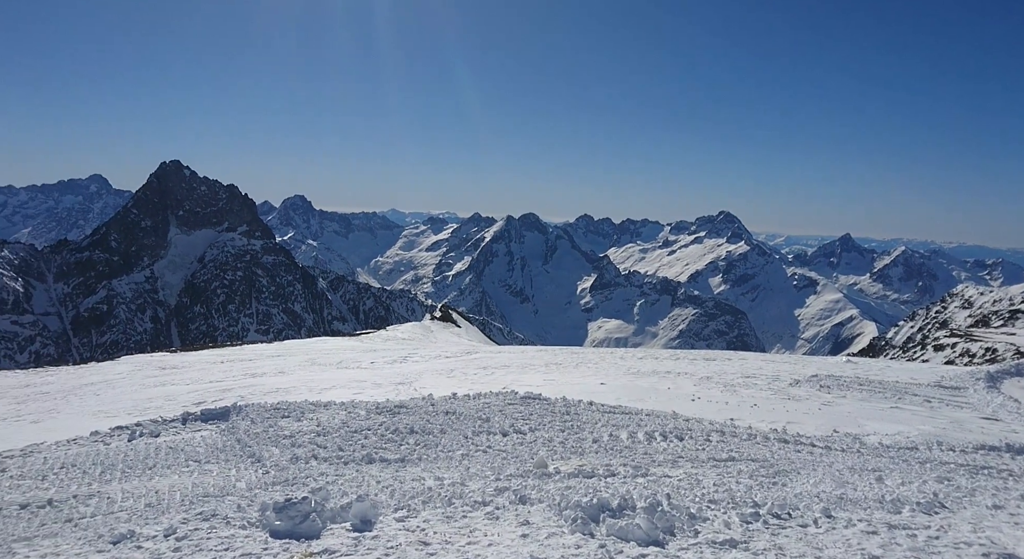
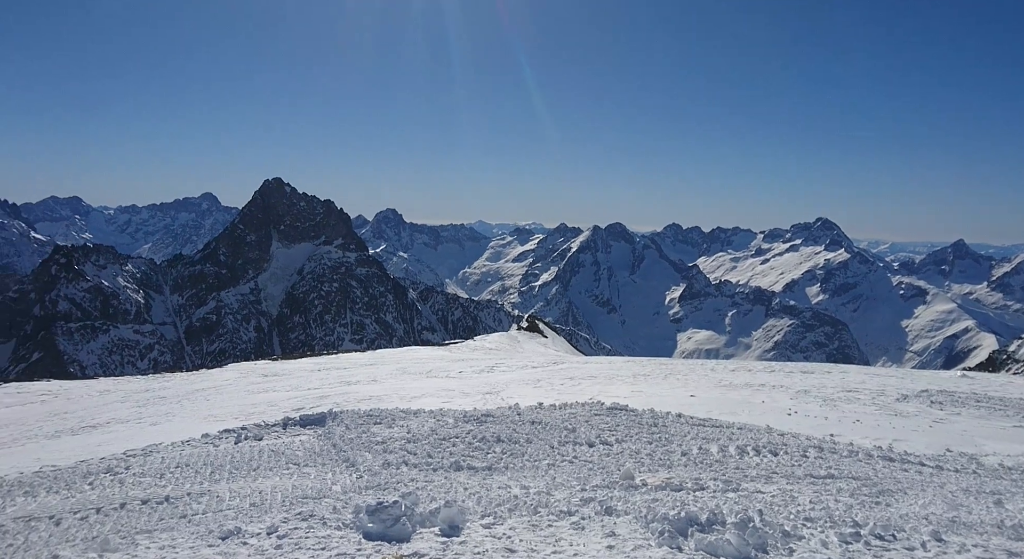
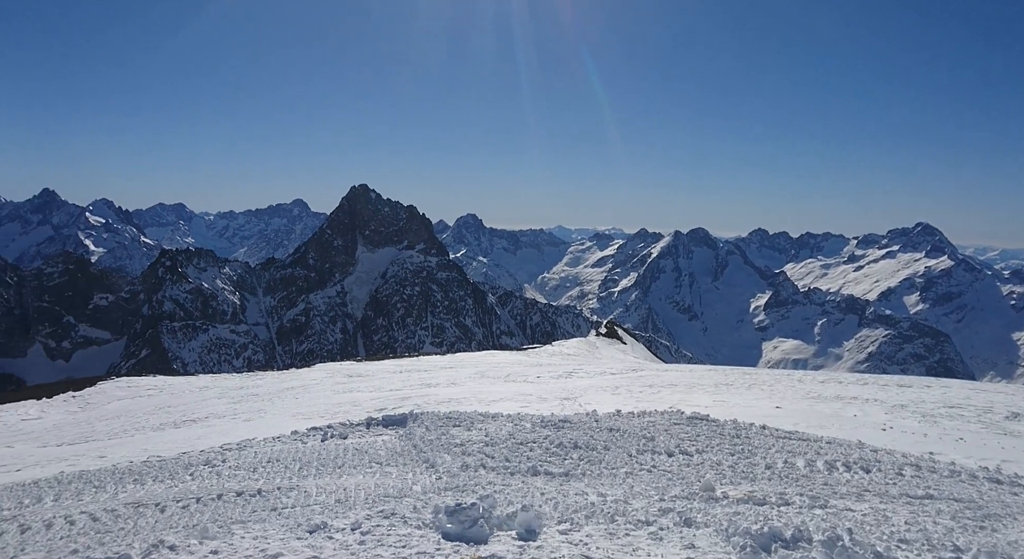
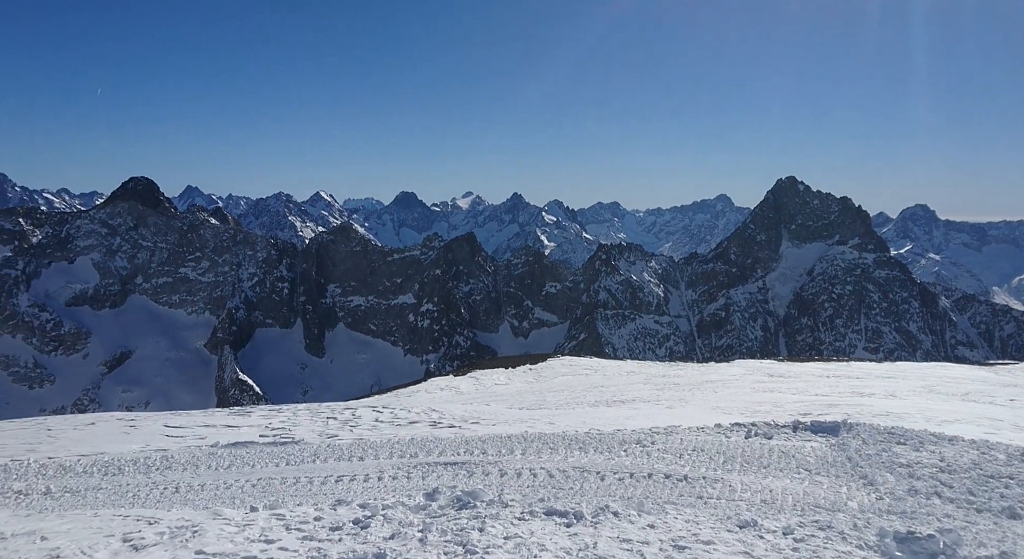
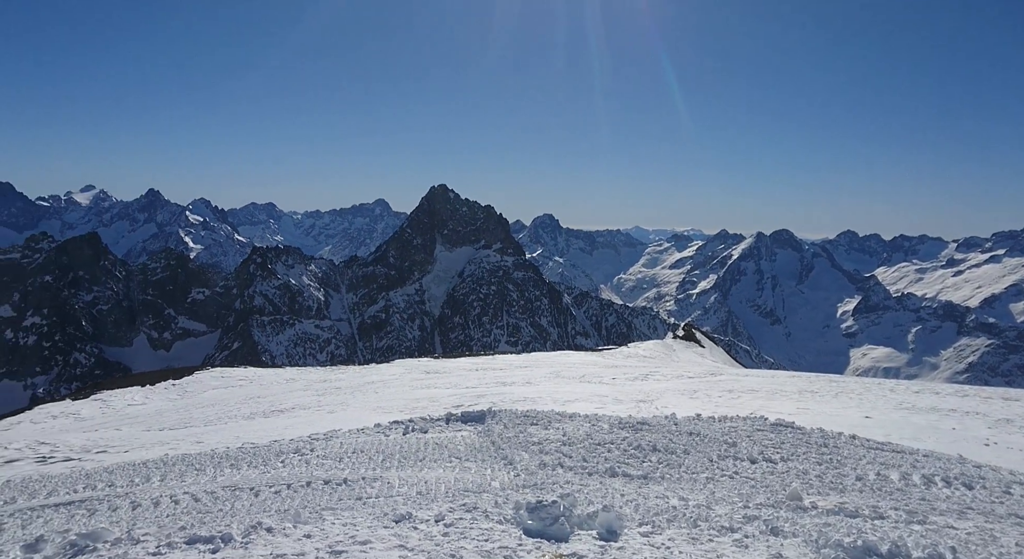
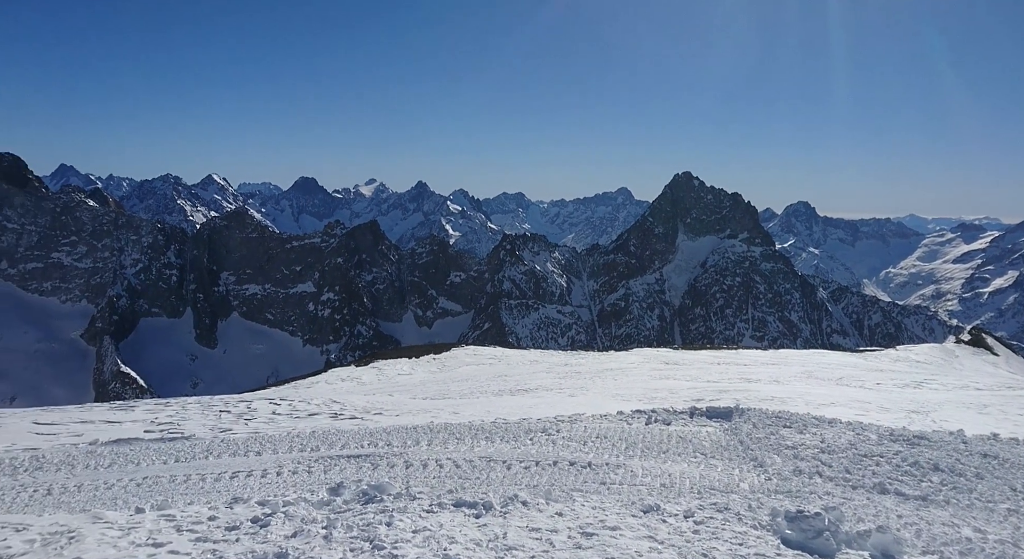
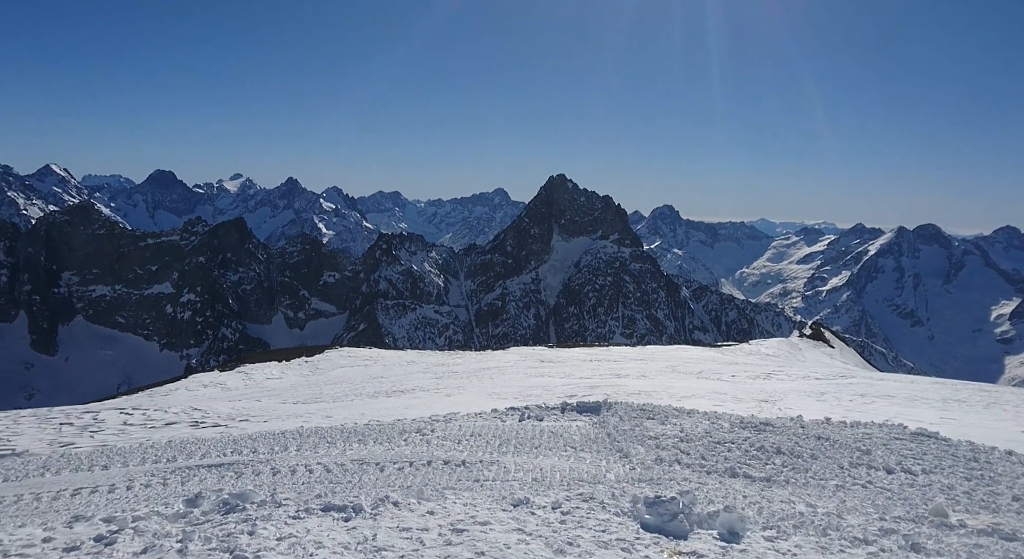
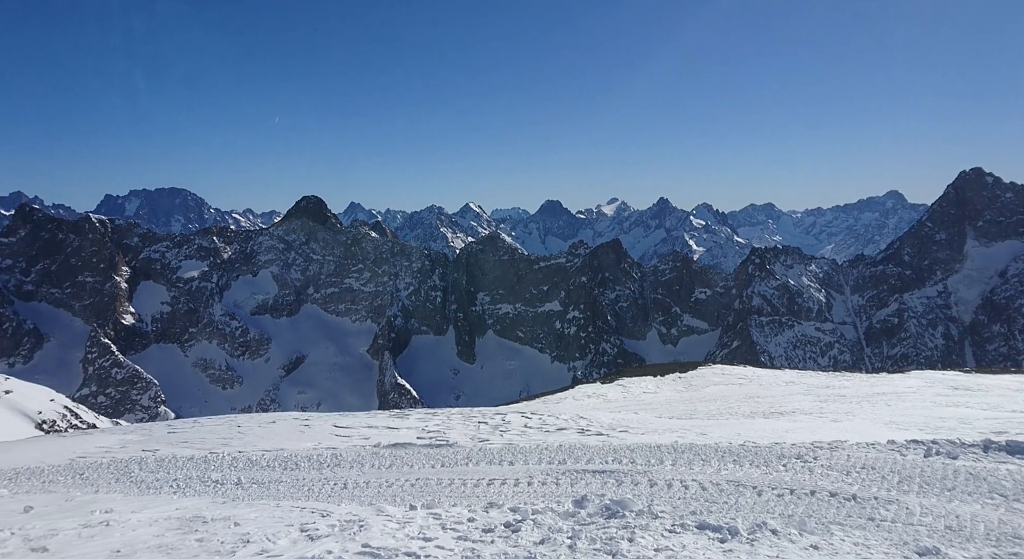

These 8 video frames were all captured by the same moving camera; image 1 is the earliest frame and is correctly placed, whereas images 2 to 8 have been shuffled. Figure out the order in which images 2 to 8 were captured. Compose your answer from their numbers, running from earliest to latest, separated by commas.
2, 3, 5, 7, 6, 4, 8
